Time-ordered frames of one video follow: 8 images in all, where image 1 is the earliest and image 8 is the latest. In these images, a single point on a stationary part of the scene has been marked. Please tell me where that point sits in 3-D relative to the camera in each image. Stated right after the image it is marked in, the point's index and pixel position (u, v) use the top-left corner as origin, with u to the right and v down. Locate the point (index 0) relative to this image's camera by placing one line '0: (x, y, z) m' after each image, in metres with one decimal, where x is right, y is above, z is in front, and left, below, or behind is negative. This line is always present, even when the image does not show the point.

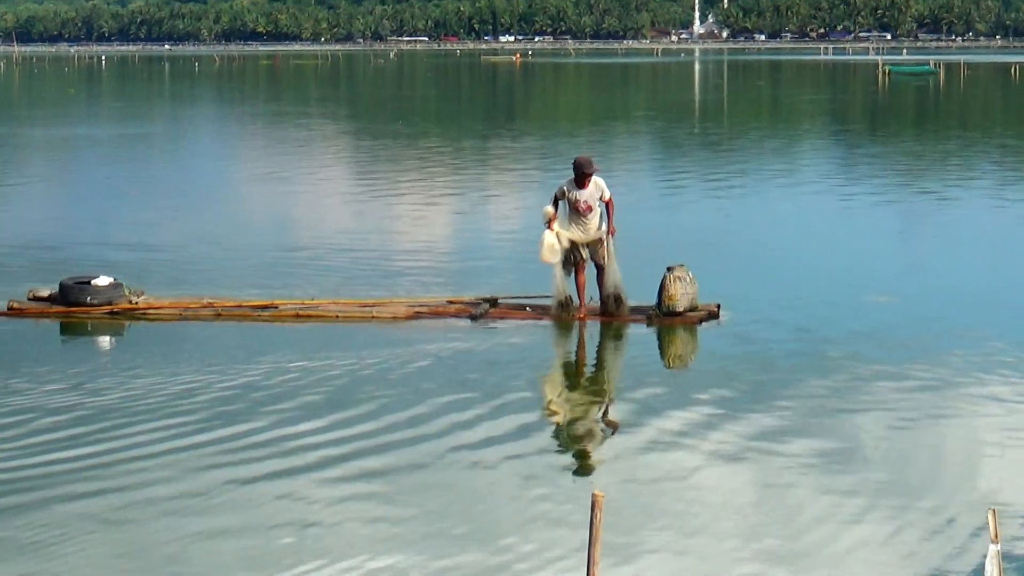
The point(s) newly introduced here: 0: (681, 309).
0: (+1.9, -0.2, +14.0) m
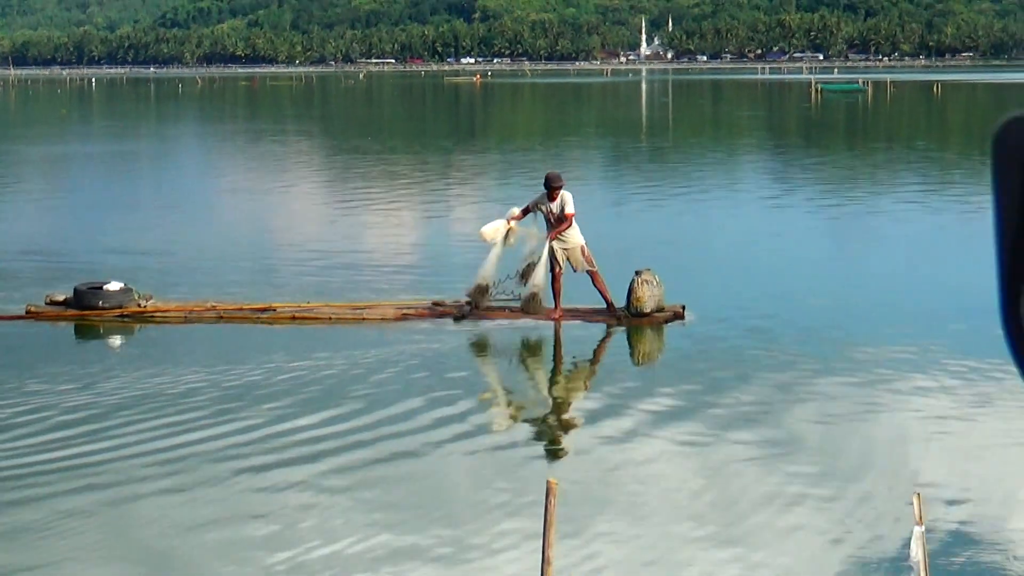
0: (+1.7, -0.2, +14.6) m
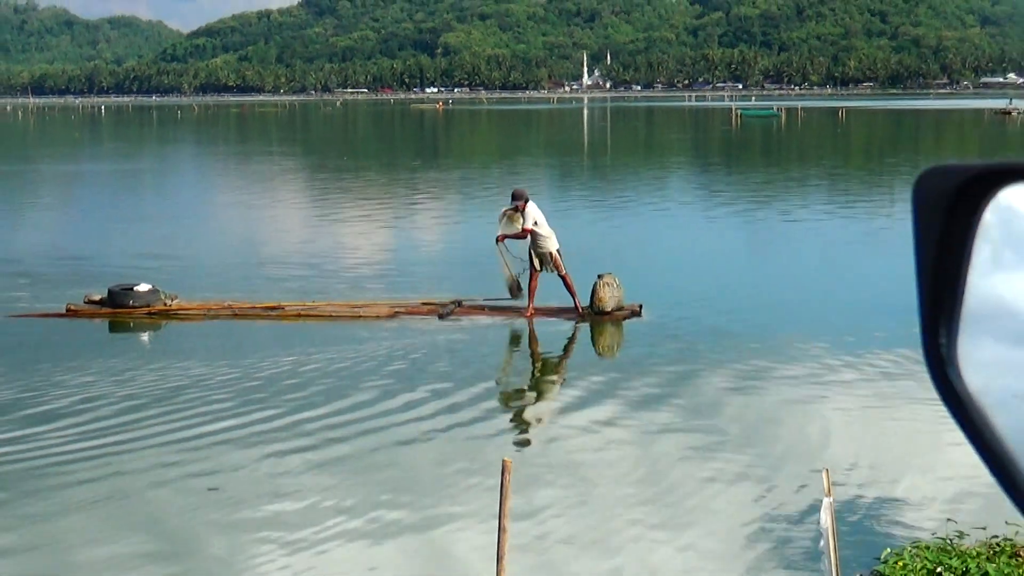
0: (+1.3, -0.3, +15.8) m
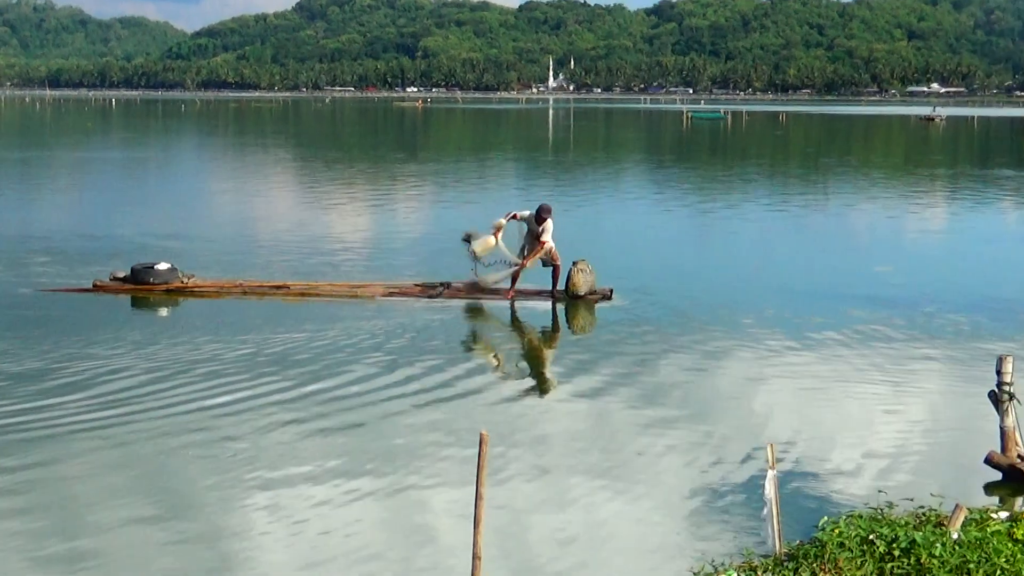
0: (+1.0, -0.1, +16.9) m
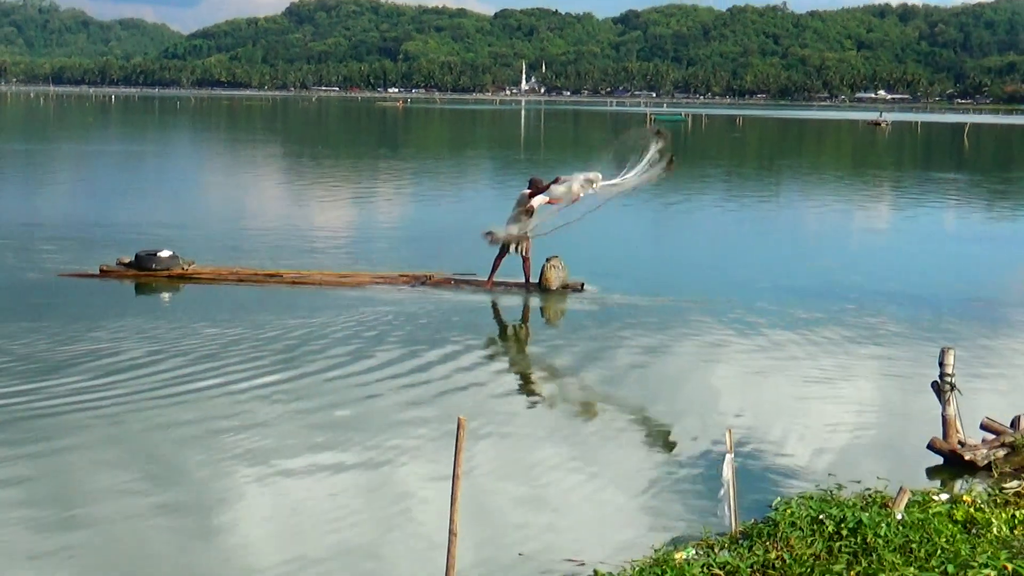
0: (+0.7, 0.0, +17.7) m
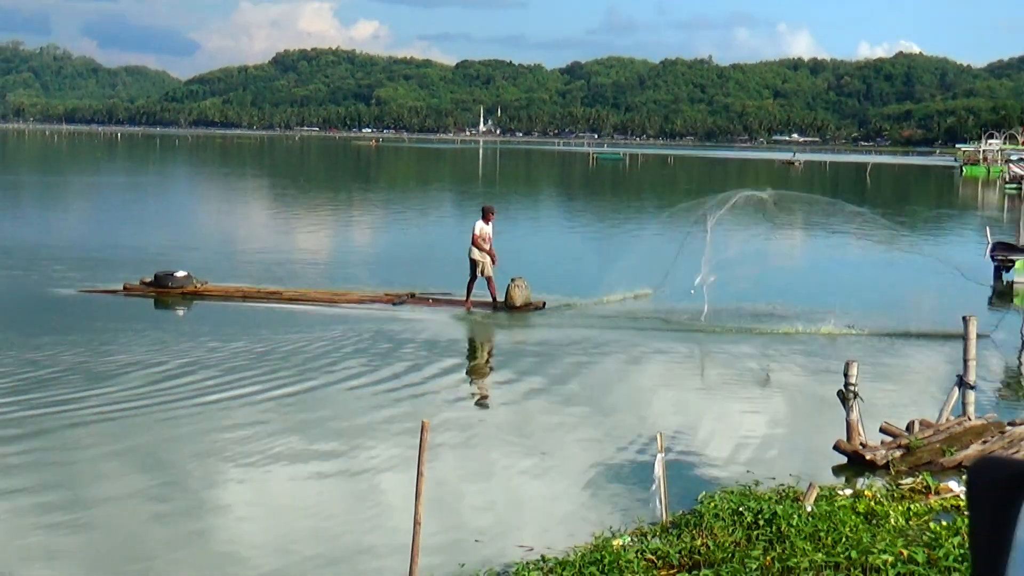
0: (+0.2, -0.3, +19.3) m
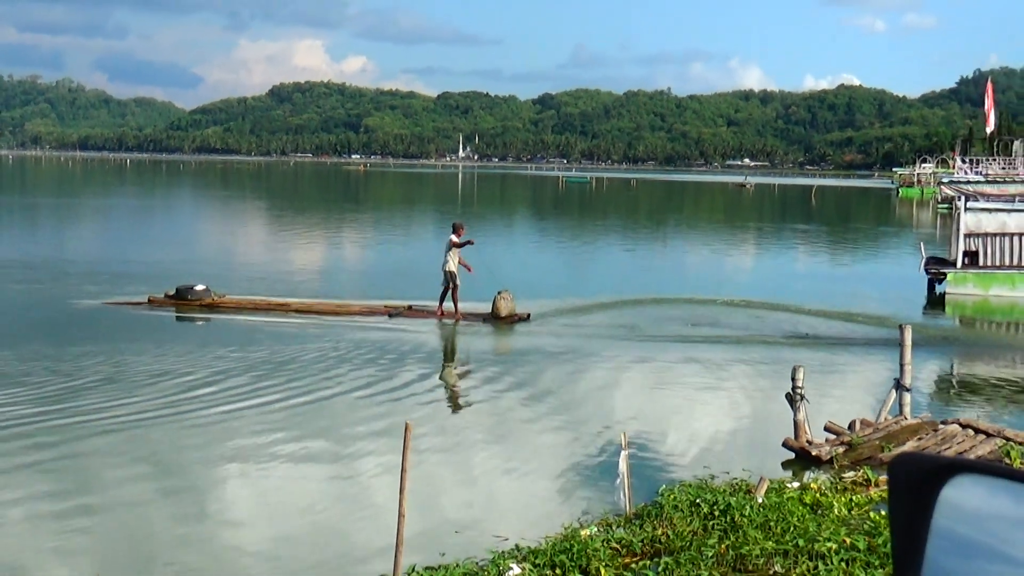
0: (-0.2, -0.5, +20.6) m
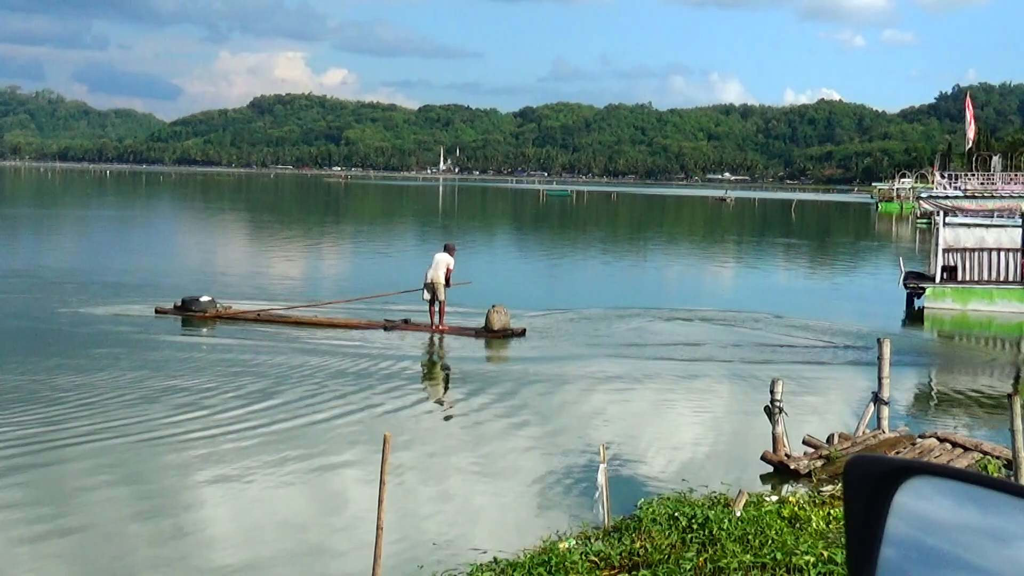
0: (-0.5, -0.7, +20.6) m
